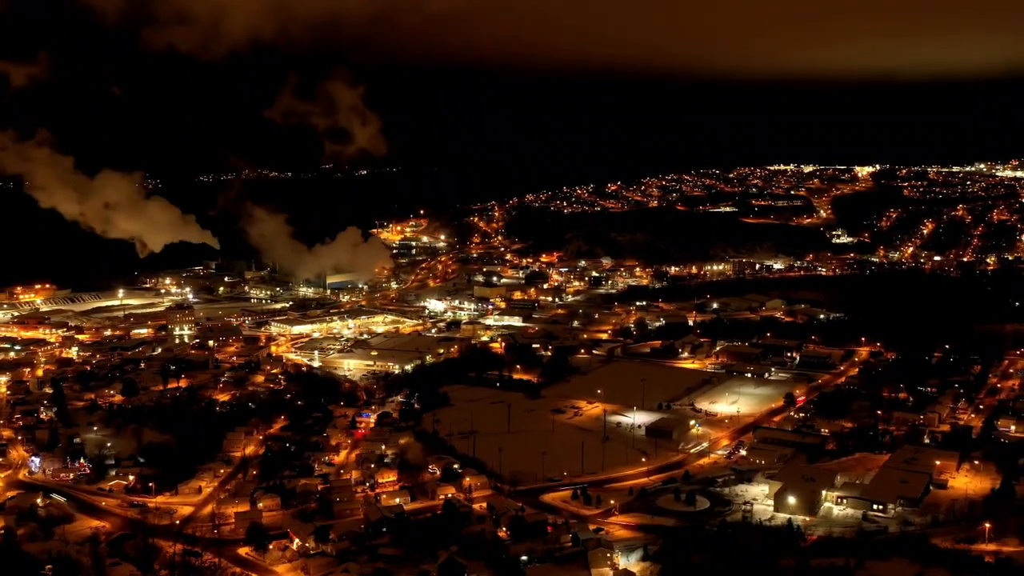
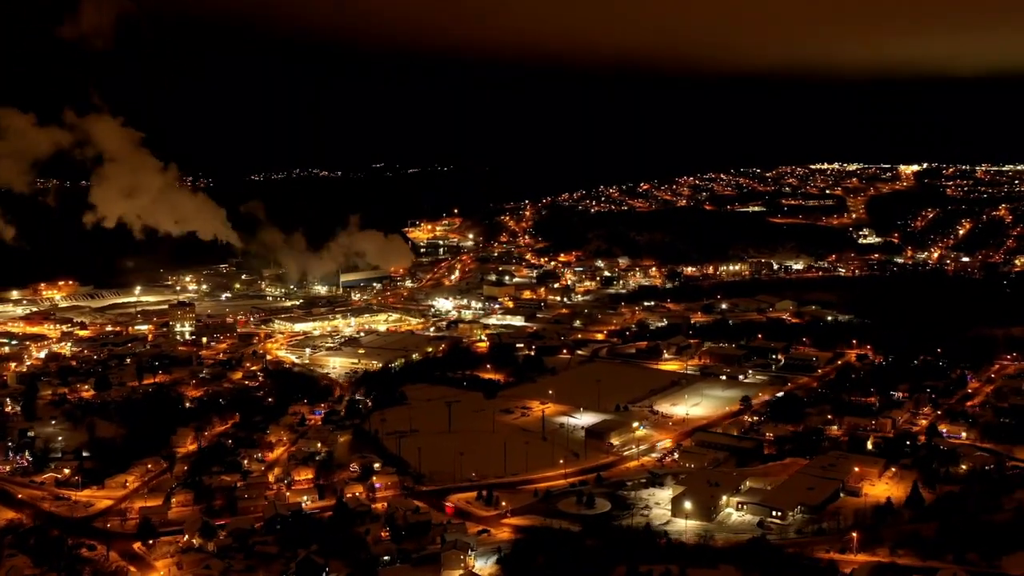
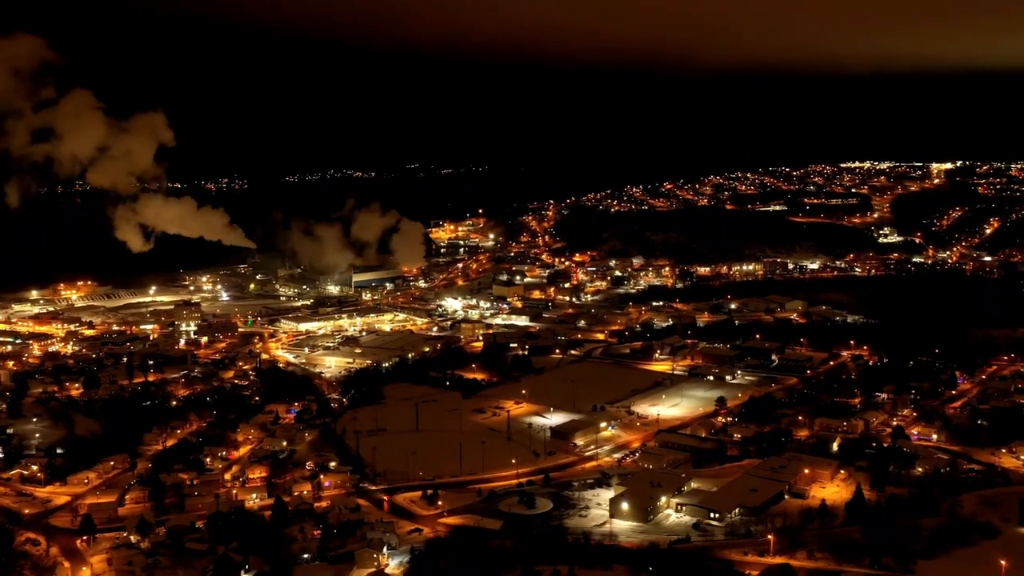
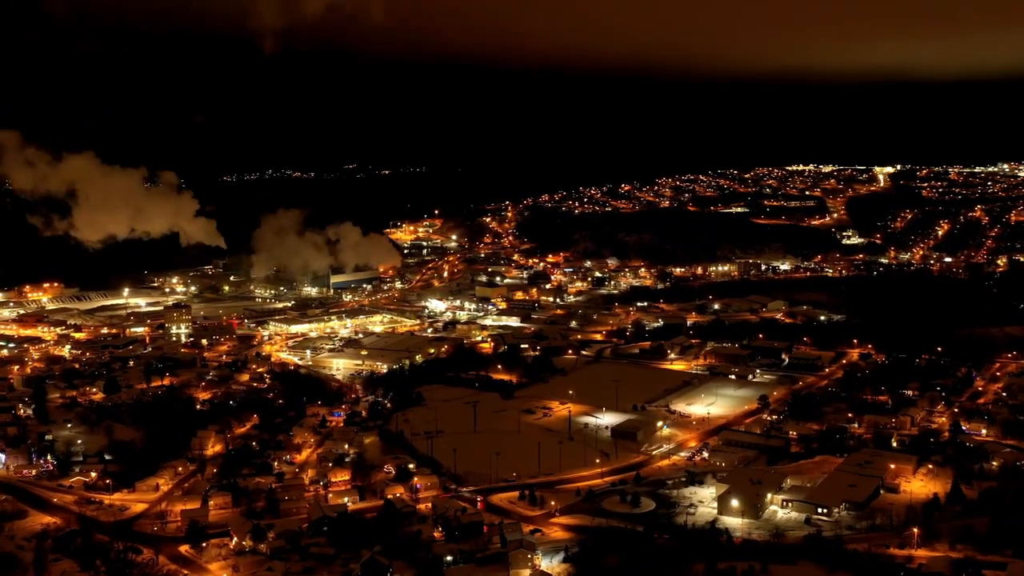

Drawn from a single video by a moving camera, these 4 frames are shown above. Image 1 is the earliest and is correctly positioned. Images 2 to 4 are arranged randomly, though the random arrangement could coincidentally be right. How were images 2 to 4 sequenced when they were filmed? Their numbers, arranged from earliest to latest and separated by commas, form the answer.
2, 3, 4
